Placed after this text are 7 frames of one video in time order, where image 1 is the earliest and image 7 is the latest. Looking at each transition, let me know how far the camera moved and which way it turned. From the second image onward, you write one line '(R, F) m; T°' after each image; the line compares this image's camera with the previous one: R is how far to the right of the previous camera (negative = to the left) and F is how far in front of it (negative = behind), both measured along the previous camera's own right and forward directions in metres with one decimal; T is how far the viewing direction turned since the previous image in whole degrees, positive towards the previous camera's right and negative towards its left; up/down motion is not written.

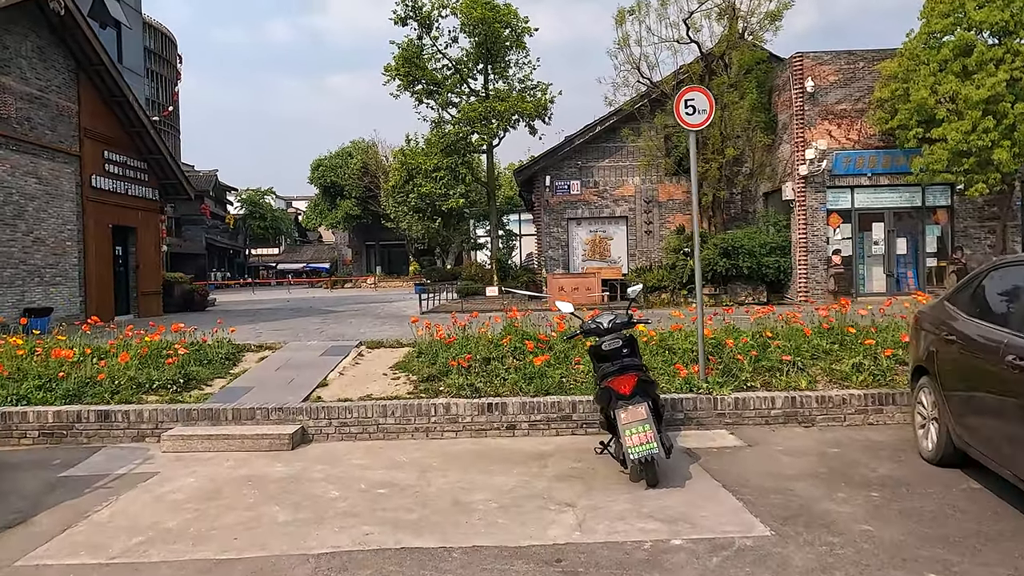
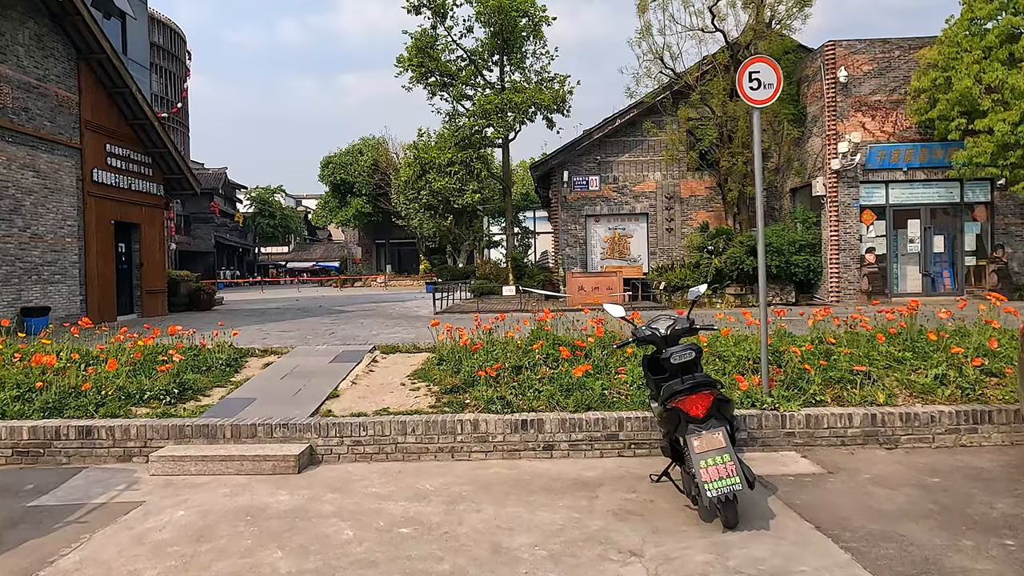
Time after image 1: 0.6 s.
(-0.2, +0.8) m; -1°
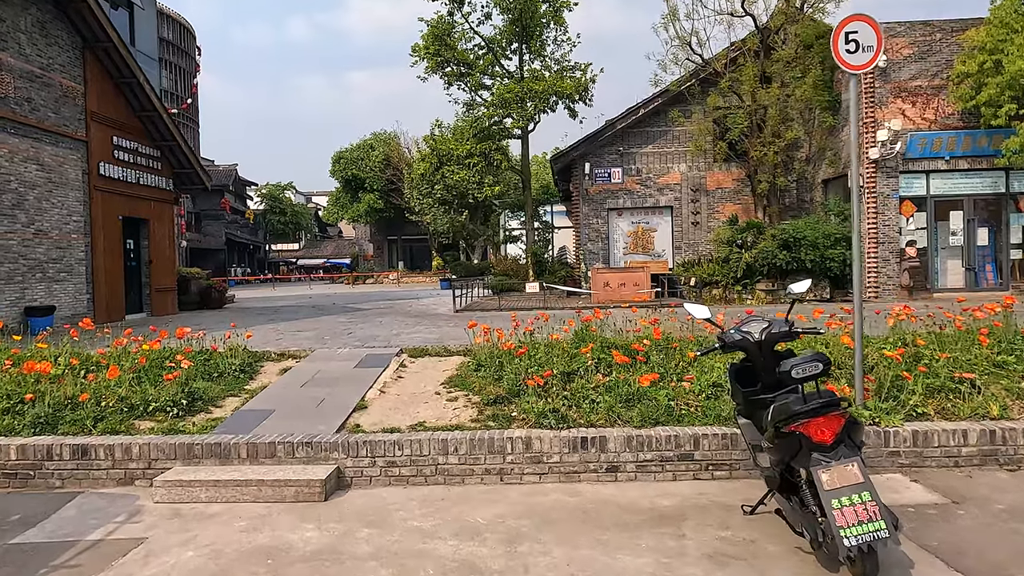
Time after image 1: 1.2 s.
(-0.3, +0.7) m; -1°
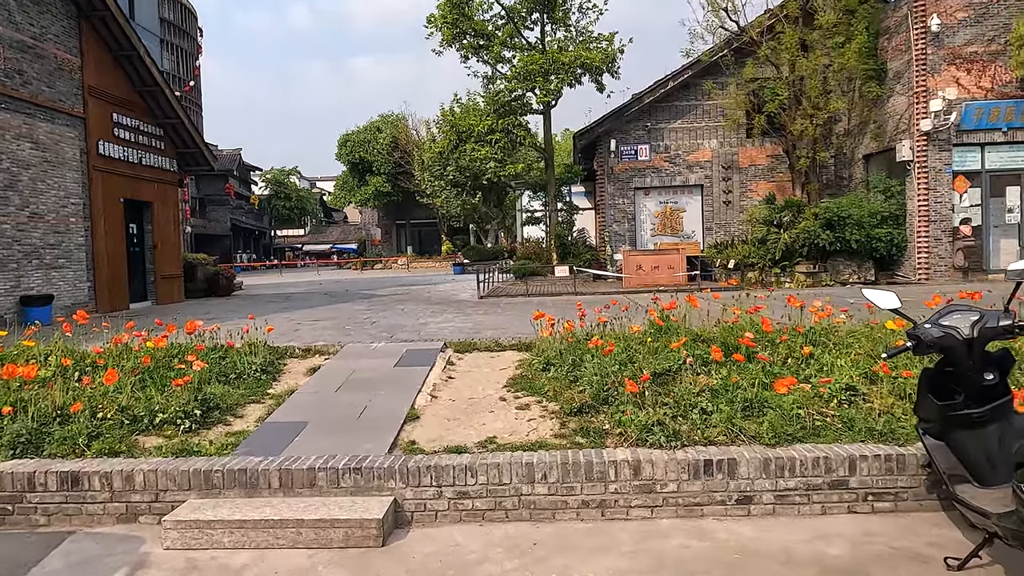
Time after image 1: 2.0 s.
(-0.5, +1.0) m; 0°
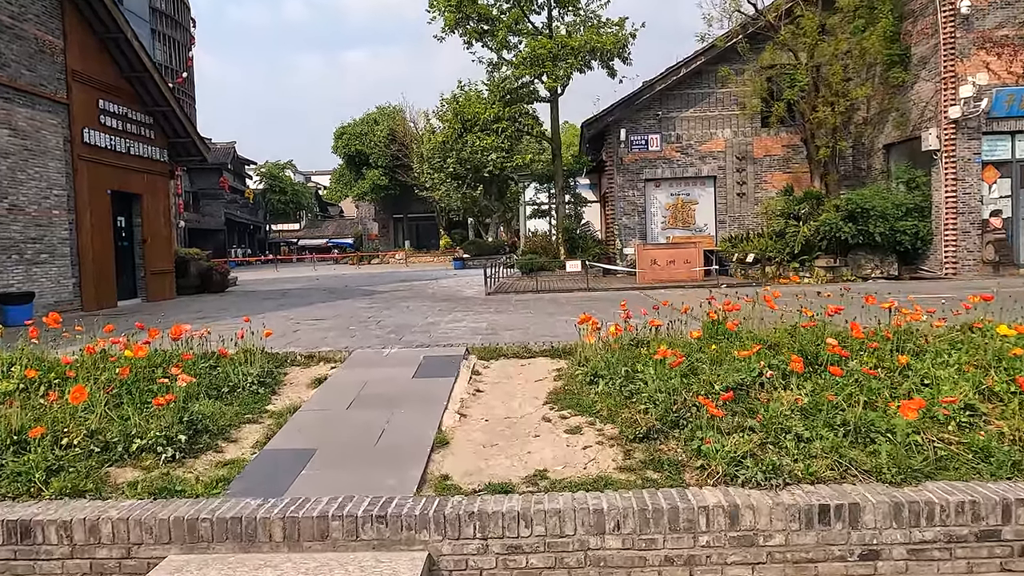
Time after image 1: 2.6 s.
(-0.3, +0.8) m; 0°
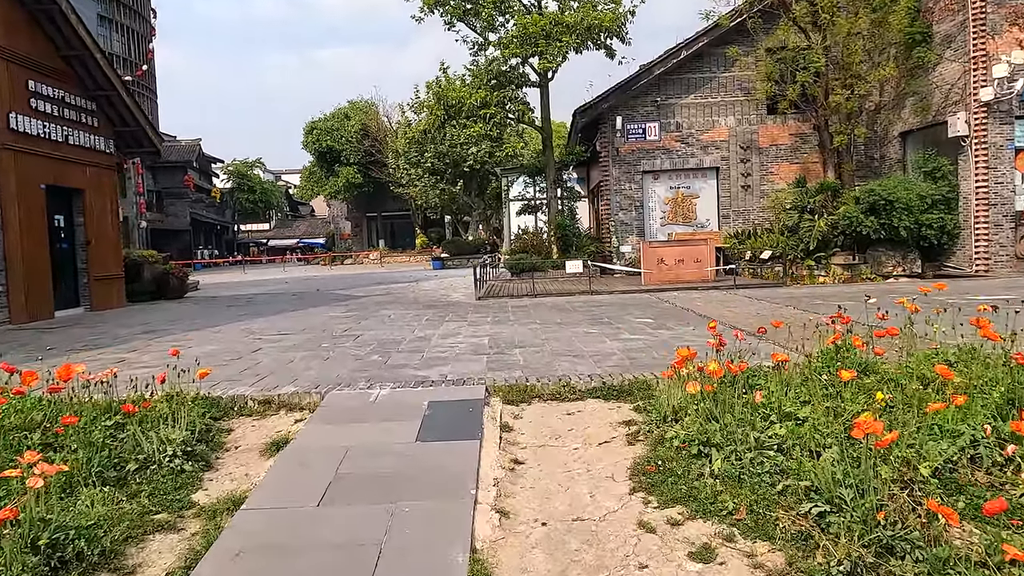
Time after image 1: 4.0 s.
(-0.3, +1.6) m; +2°
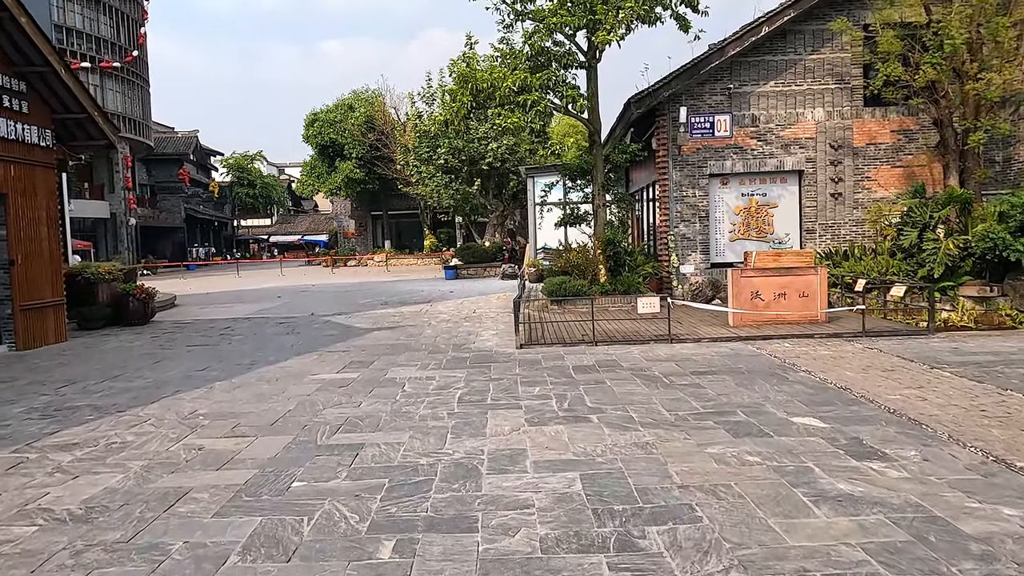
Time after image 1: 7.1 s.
(-0.6, +3.2) m; 0°
